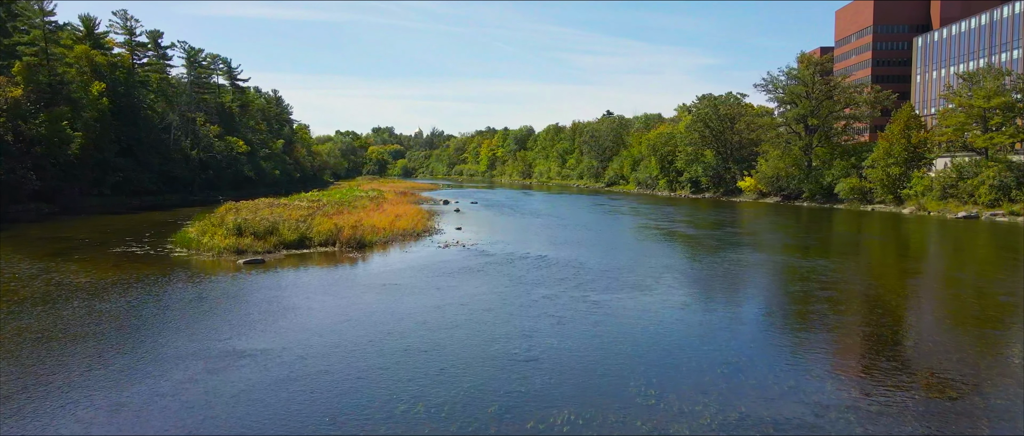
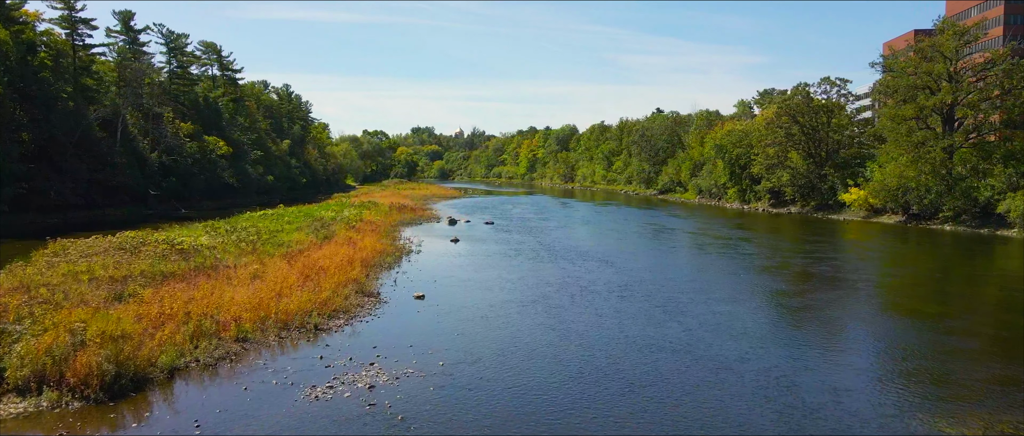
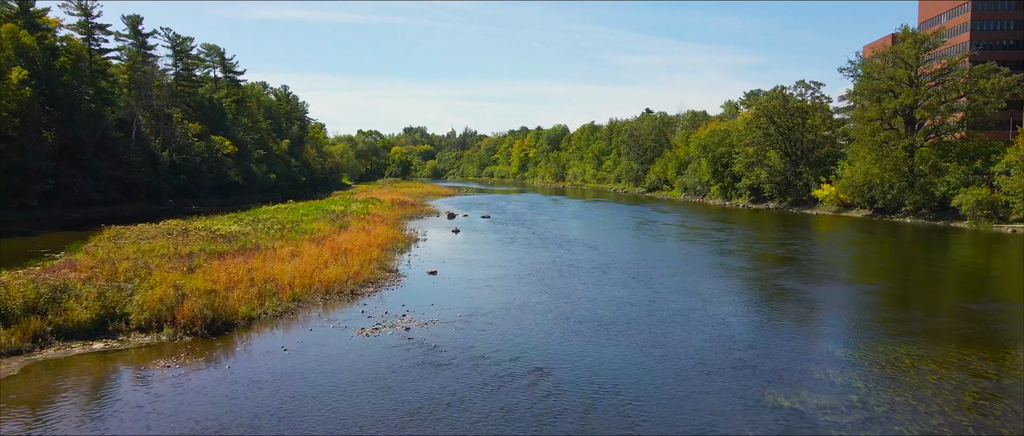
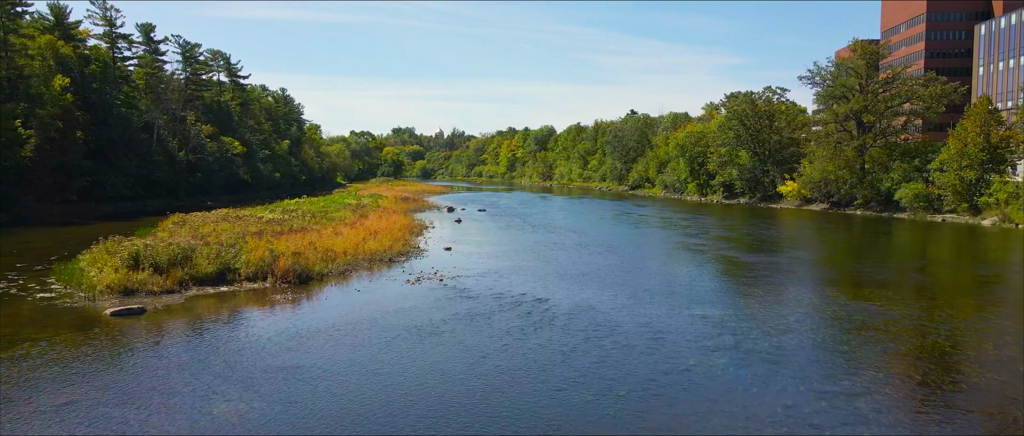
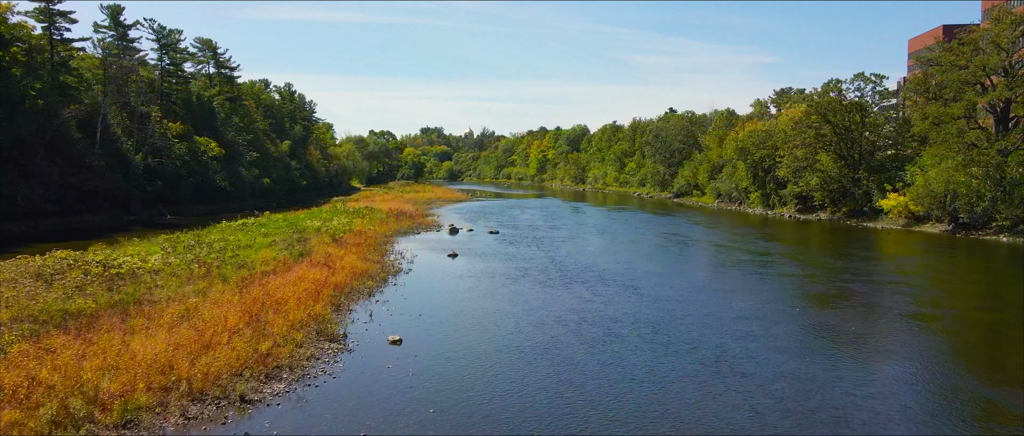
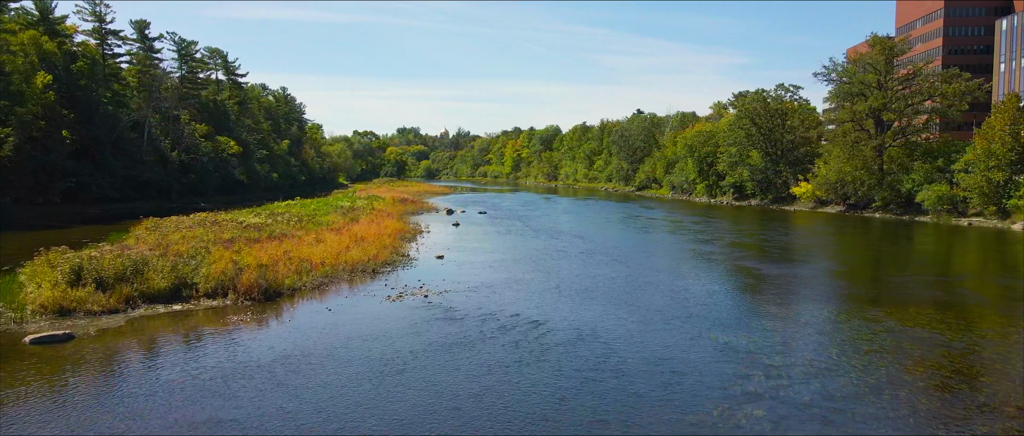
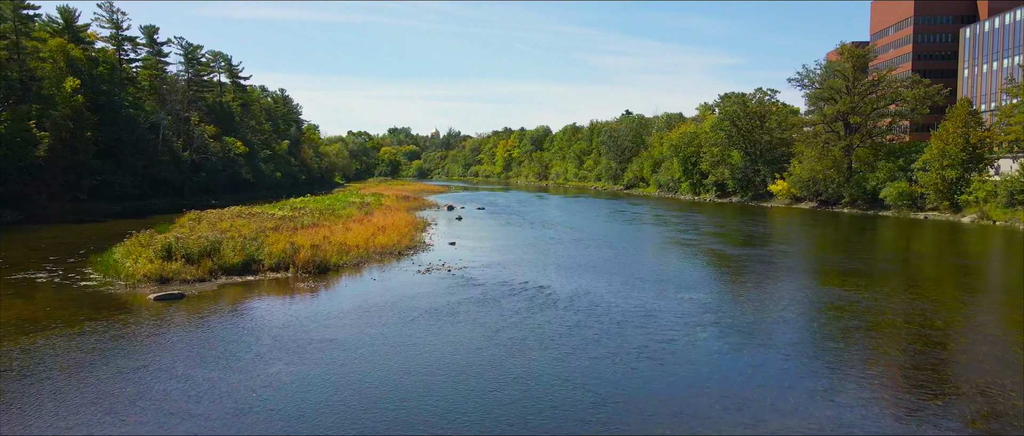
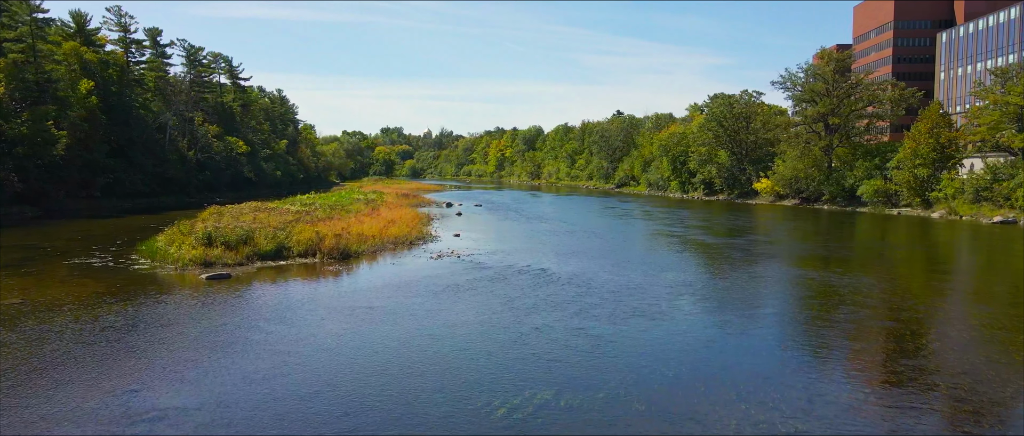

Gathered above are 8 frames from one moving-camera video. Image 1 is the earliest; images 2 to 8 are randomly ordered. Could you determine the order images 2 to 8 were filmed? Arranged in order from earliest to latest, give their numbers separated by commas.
8, 7, 4, 6, 3, 2, 5
